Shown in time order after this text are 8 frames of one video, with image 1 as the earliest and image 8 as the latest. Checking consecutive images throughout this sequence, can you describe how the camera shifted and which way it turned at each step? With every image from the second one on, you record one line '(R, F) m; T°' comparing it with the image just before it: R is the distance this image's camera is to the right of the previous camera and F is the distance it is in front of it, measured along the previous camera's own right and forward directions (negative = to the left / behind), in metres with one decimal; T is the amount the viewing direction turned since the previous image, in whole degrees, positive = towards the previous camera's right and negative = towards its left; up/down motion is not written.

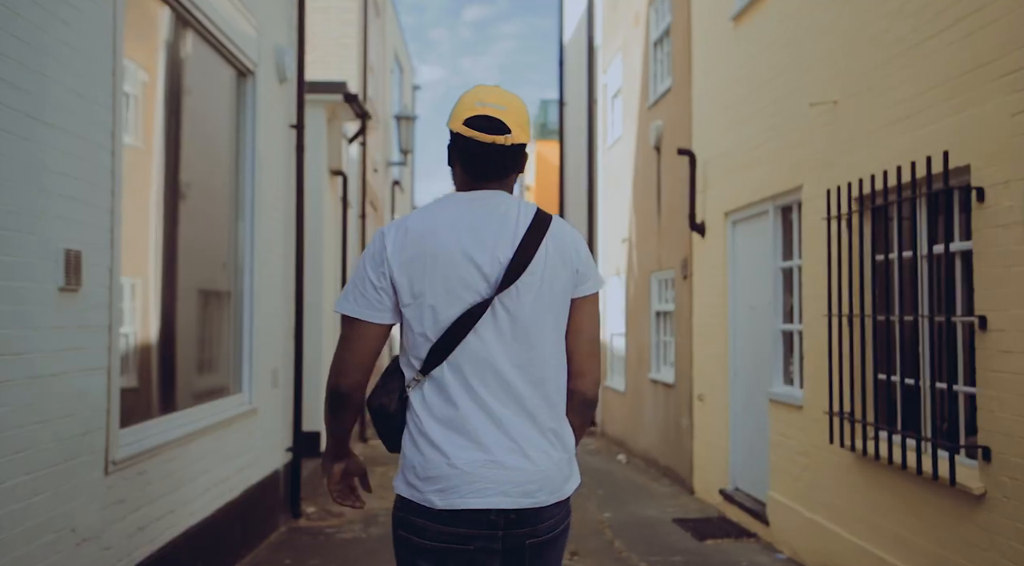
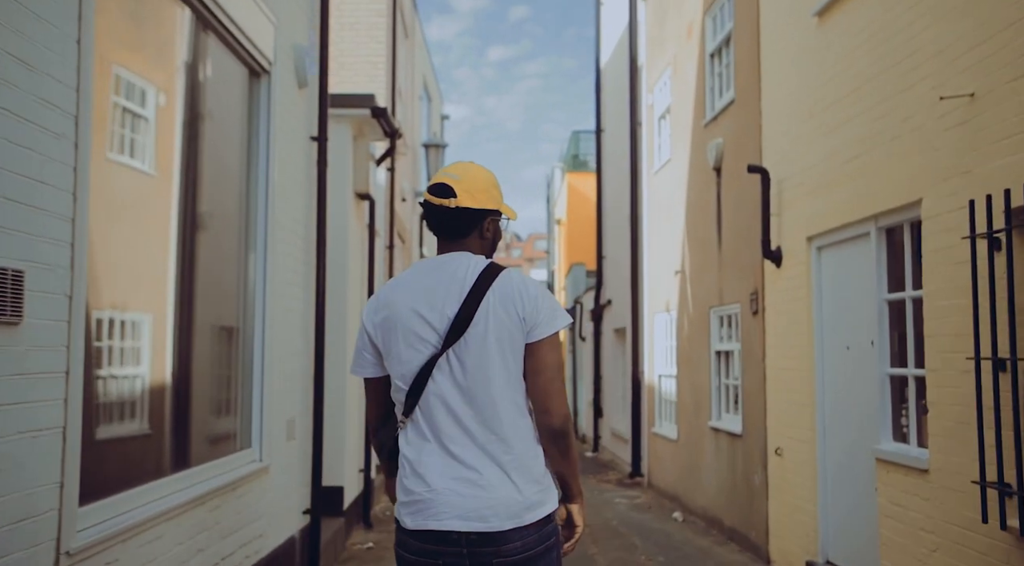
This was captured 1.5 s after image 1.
(-0.2, +0.9) m; -2°
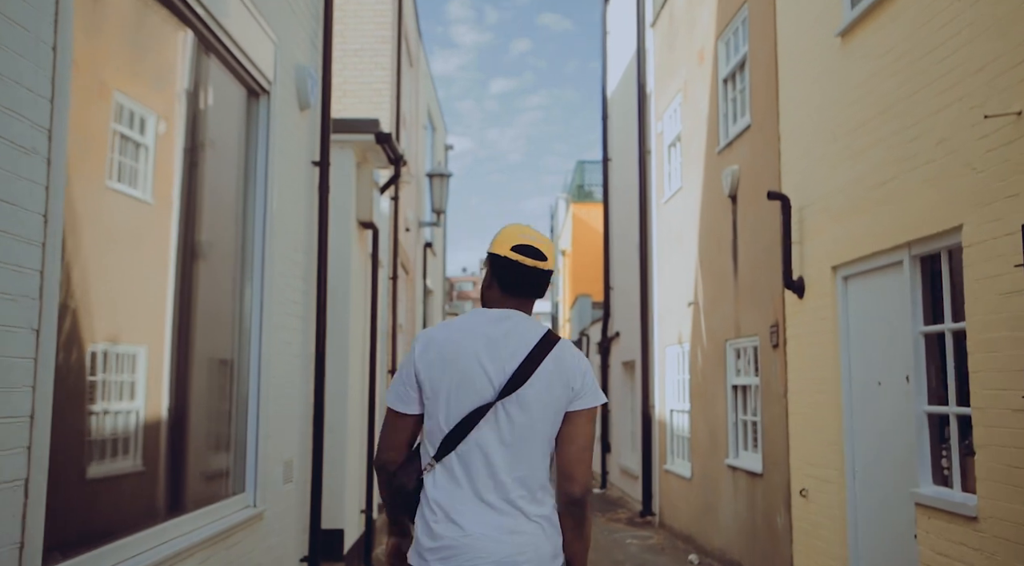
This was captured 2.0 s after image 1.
(-0.1, +0.3) m; 0°
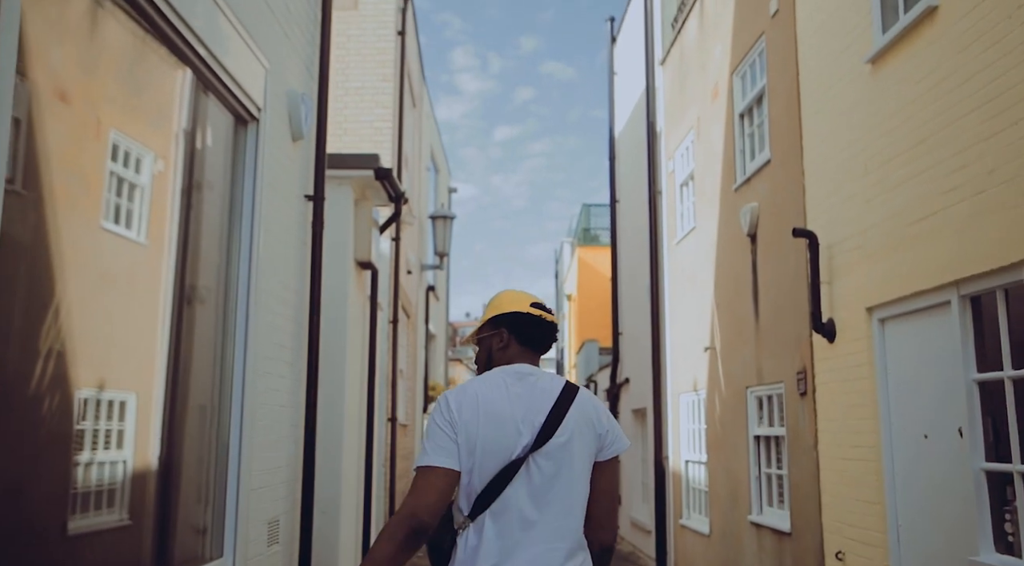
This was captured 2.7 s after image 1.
(0.0, +0.4) m; 0°
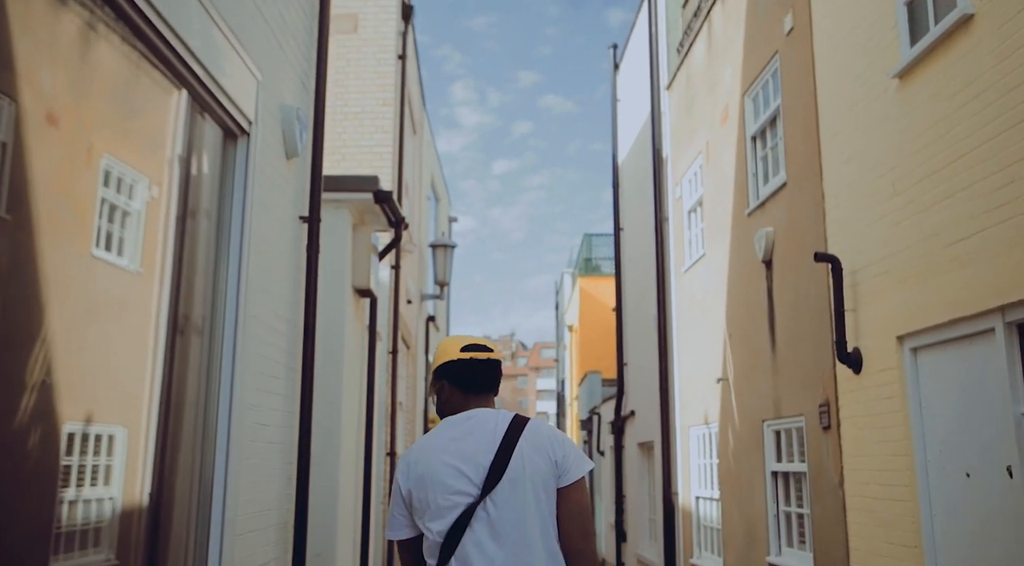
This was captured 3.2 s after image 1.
(0.0, +0.3) m; 0°
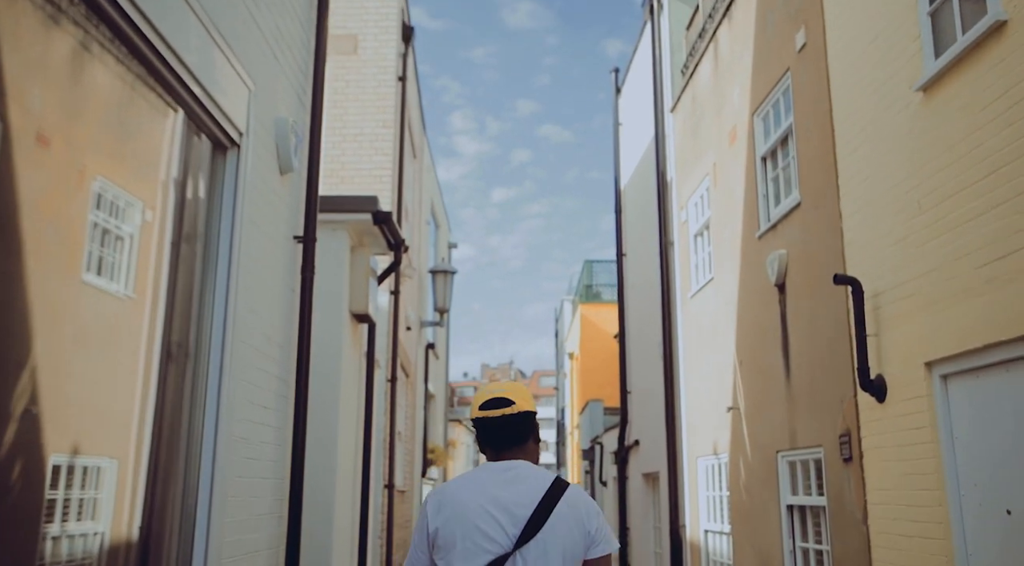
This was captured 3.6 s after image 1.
(0.0, +0.3) m; 0°
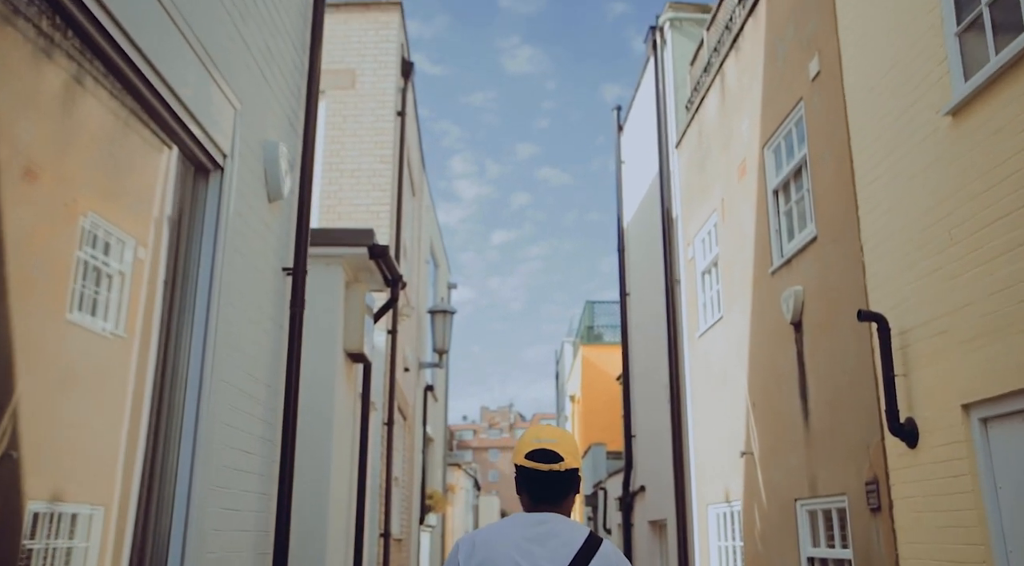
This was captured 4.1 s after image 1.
(0.0, +0.3) m; 0°
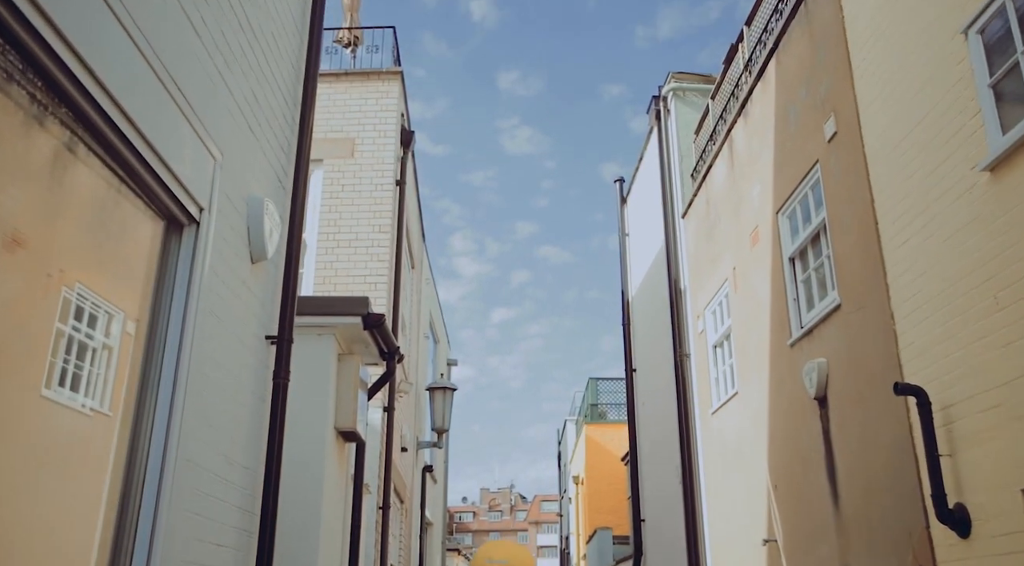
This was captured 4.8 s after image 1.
(0.0, +0.4) m; 0°
